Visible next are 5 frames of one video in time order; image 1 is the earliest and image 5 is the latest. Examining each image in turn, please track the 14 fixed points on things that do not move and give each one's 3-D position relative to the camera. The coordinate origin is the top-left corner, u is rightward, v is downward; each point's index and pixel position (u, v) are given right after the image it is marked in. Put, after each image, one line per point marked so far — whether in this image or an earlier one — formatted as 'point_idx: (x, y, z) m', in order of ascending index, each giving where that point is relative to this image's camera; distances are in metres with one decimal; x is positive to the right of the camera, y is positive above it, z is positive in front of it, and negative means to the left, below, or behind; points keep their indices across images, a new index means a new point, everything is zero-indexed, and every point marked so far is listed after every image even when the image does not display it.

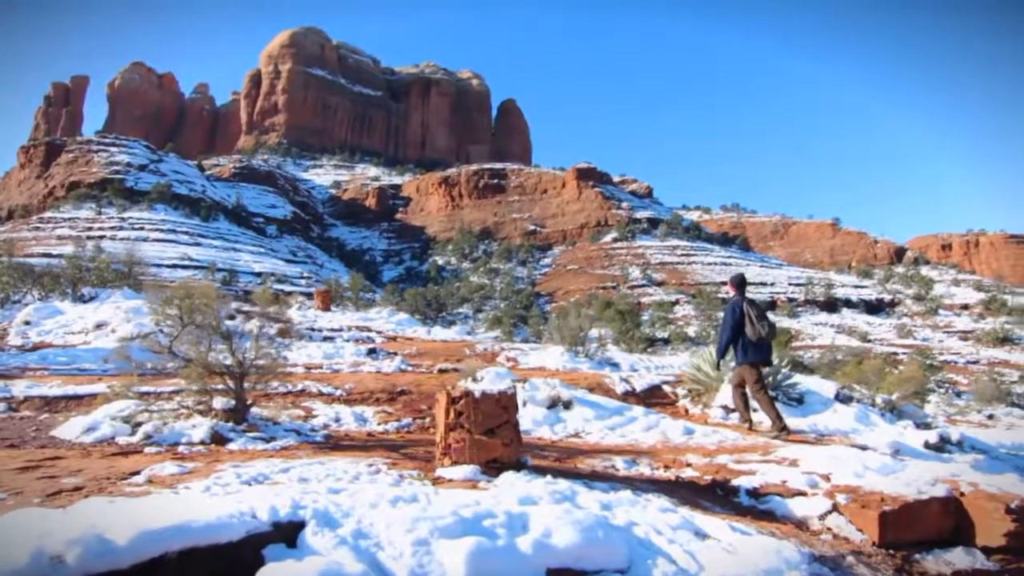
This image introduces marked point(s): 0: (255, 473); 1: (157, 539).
0: (-1.8, -1.3, +4.6) m
1: (-1.7, -1.2, +3.1) m
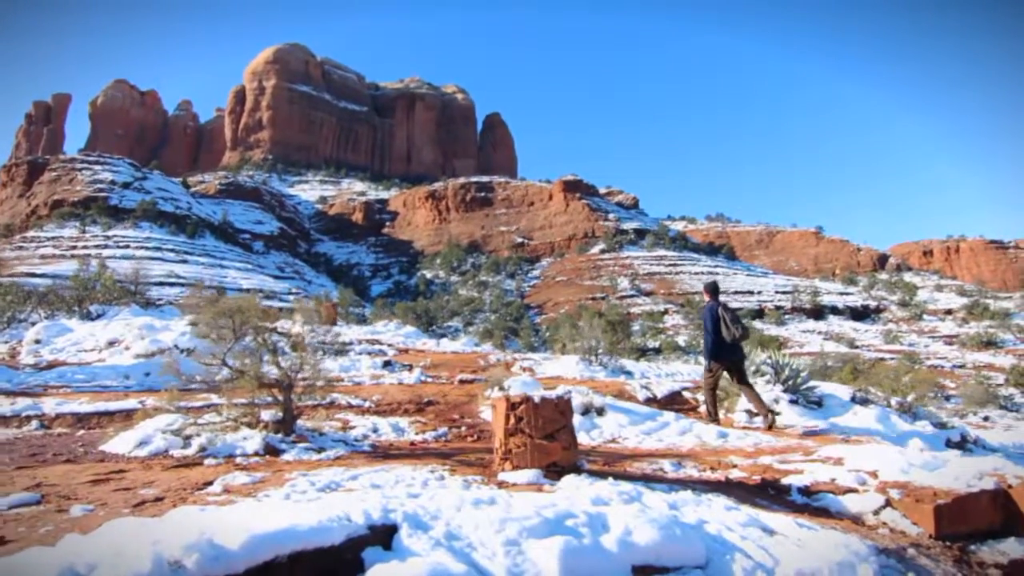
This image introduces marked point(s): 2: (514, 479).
0: (-1.3, -1.4, +4.6) m
1: (-1.2, -1.3, +3.2) m
2: (0.0, -1.5, +4.9) m
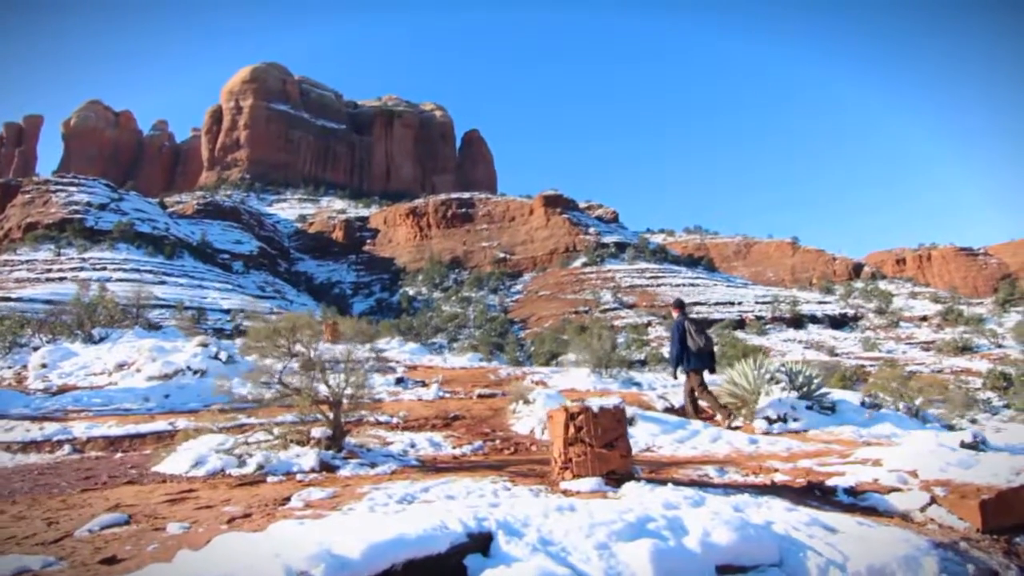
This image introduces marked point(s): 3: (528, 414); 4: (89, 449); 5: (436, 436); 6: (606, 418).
0: (-0.8, -1.5, +4.7) m
1: (-0.7, -1.4, +3.3) m
2: (+0.5, -1.6, +5.0) m
3: (+0.2, -1.8, +8.9) m
4: (-5.0, -1.9, +7.5) m
5: (-1.0, -1.9, +8.2) m
6: (+0.8, -1.1, +5.3) m
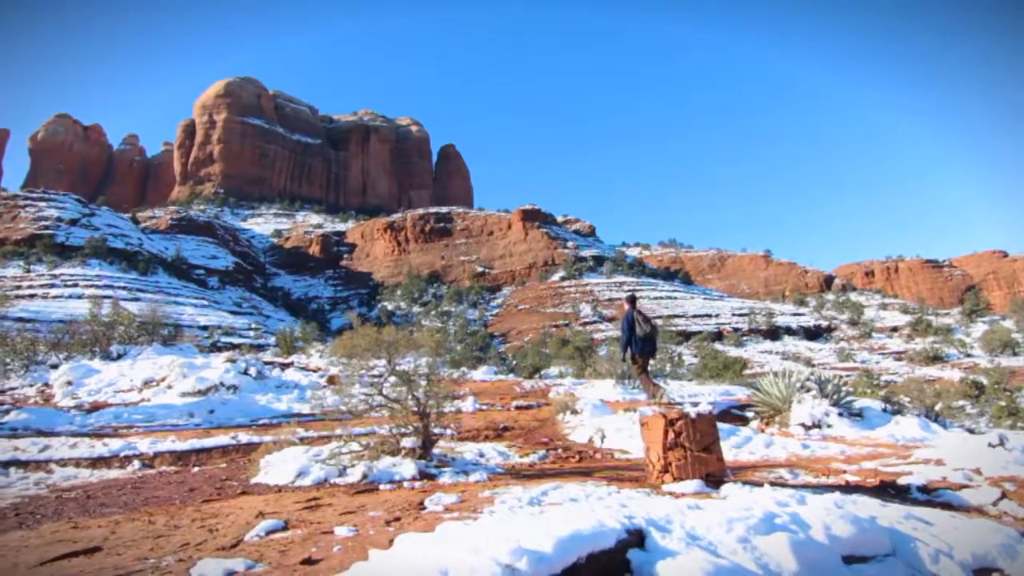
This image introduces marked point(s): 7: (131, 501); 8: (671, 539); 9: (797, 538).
0: (+0.1, -1.6, +5.0) m
1: (+0.3, -1.4, +3.6) m
2: (+1.4, -1.7, +5.3) m
3: (+1.0, -1.9, +9.1) m
4: (-4.2, -2.1, +7.6) m
5: (-0.2, -2.1, +8.4) m
6: (+1.7, -1.2, +5.6) m
7: (-3.3, -1.8, +5.5) m
8: (+1.0, -1.6, +4.0) m
9: (+1.9, -1.6, +4.2) m
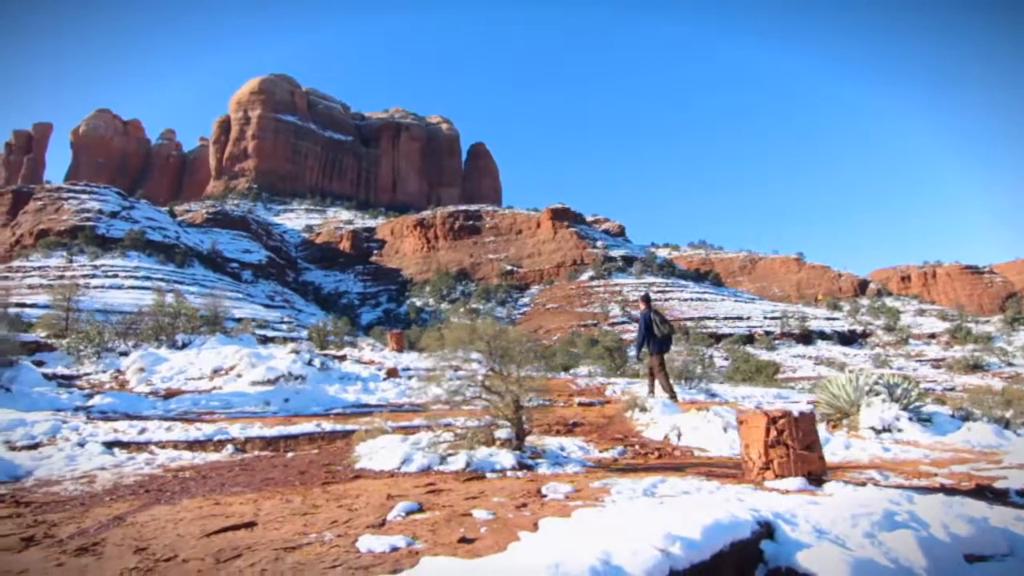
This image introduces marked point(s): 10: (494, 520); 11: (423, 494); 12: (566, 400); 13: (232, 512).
0: (+1.0, -1.6, +5.1) m
1: (+1.2, -1.4, +3.7) m
2: (+2.3, -1.7, +5.4) m
3: (+2.0, -1.9, +9.2) m
4: (-3.2, -2.0, +7.9) m
5: (+0.8, -2.0, +8.5) m
6: (+2.6, -1.2, +5.7) m
7: (-2.4, -1.8, +5.8) m
8: (+1.8, -1.6, +4.1) m
9: (+2.7, -1.7, +4.3) m
10: (-0.1, -1.5, +4.1) m
11: (-0.7, -1.6, +4.9) m
12: (+1.0, -2.1, +11.9) m
13: (-2.0, -1.6, +4.5) m
